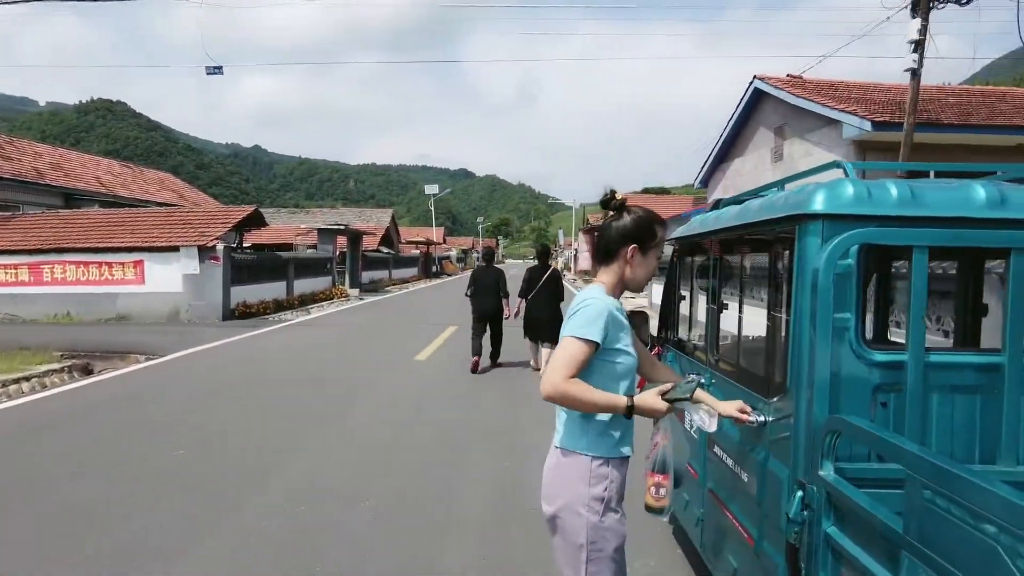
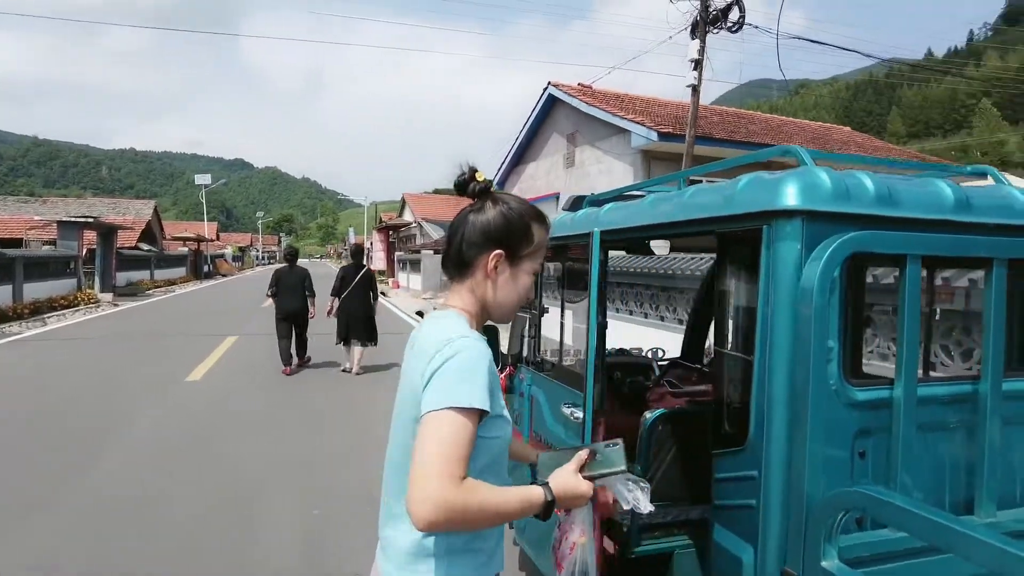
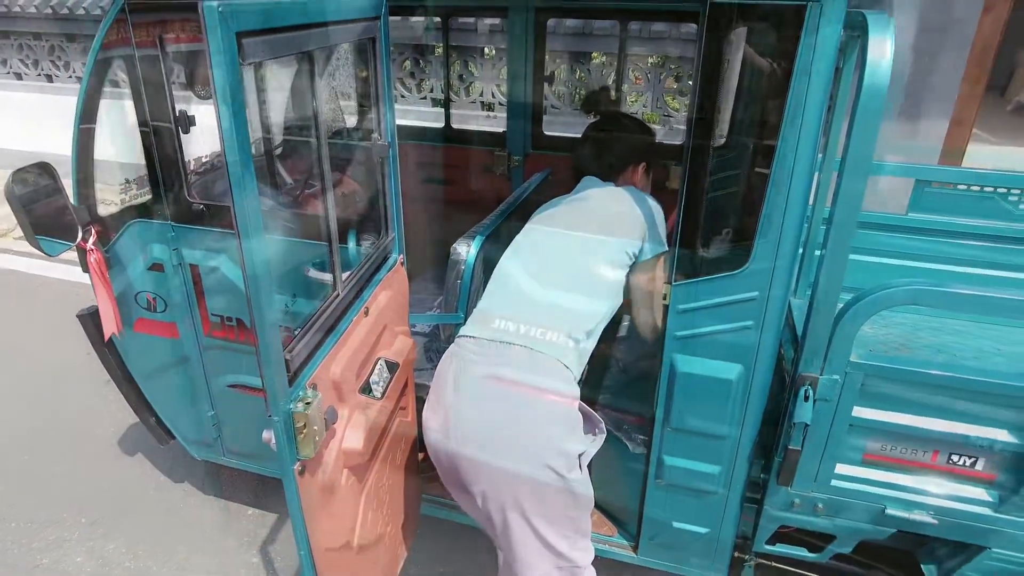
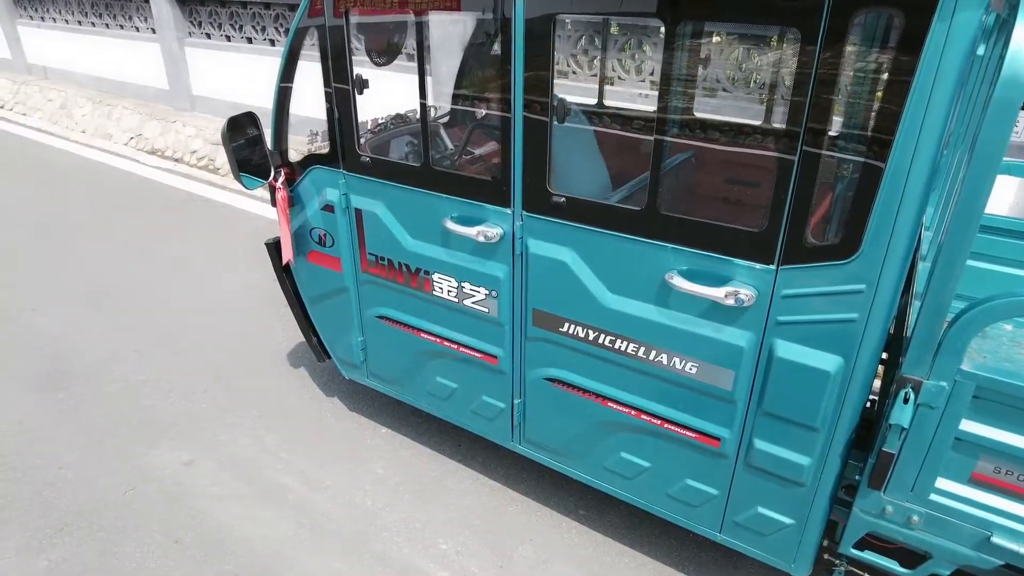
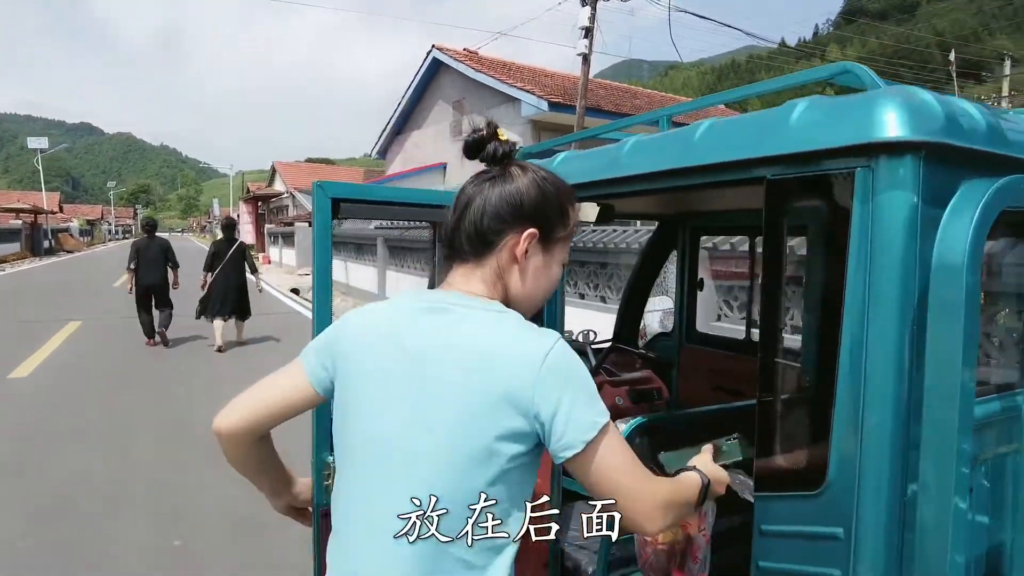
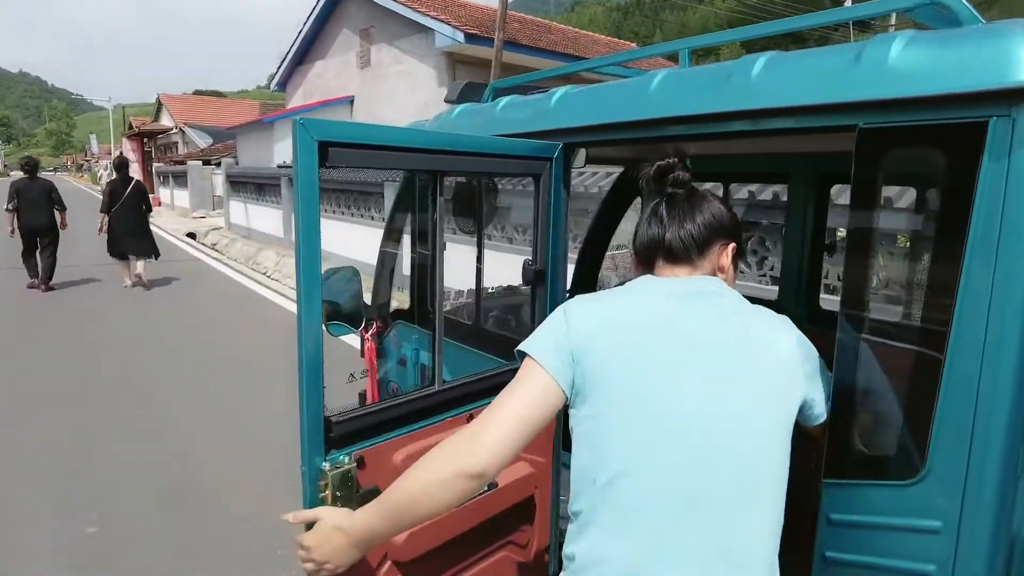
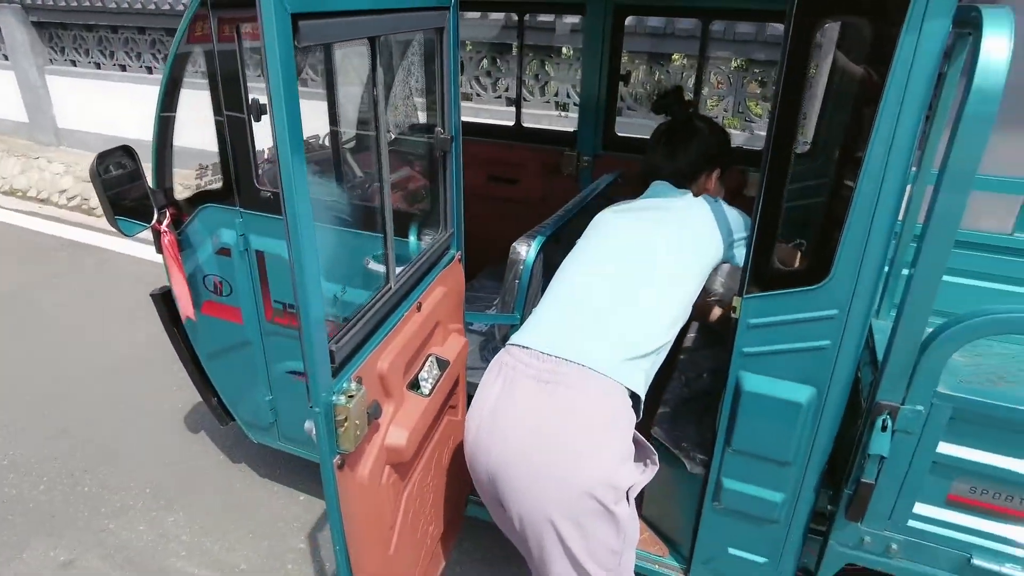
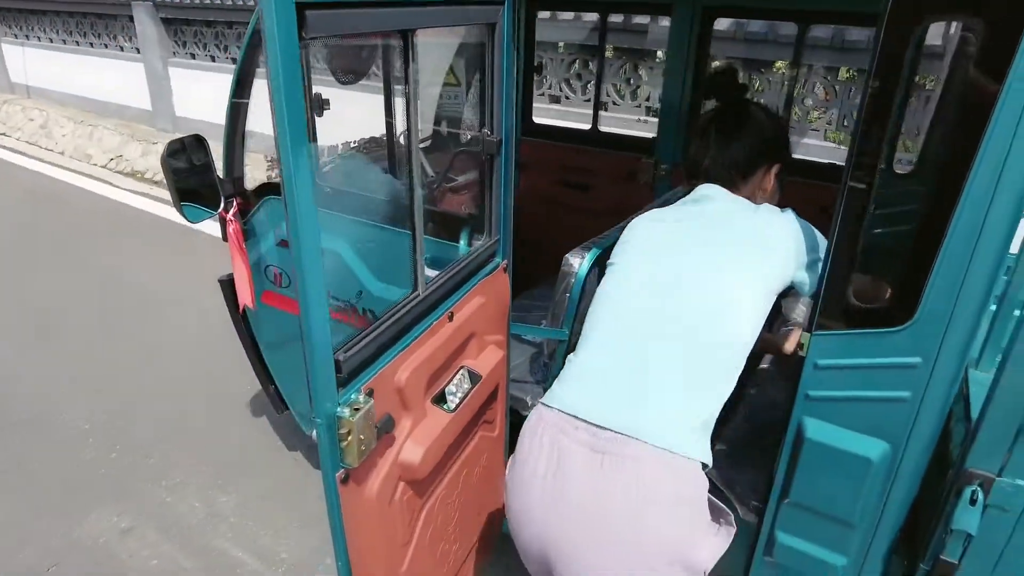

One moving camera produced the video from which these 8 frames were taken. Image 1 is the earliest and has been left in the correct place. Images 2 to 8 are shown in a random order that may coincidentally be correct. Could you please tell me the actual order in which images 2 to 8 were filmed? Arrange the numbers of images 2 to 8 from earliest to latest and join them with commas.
2, 5, 6, 8, 7, 3, 4
